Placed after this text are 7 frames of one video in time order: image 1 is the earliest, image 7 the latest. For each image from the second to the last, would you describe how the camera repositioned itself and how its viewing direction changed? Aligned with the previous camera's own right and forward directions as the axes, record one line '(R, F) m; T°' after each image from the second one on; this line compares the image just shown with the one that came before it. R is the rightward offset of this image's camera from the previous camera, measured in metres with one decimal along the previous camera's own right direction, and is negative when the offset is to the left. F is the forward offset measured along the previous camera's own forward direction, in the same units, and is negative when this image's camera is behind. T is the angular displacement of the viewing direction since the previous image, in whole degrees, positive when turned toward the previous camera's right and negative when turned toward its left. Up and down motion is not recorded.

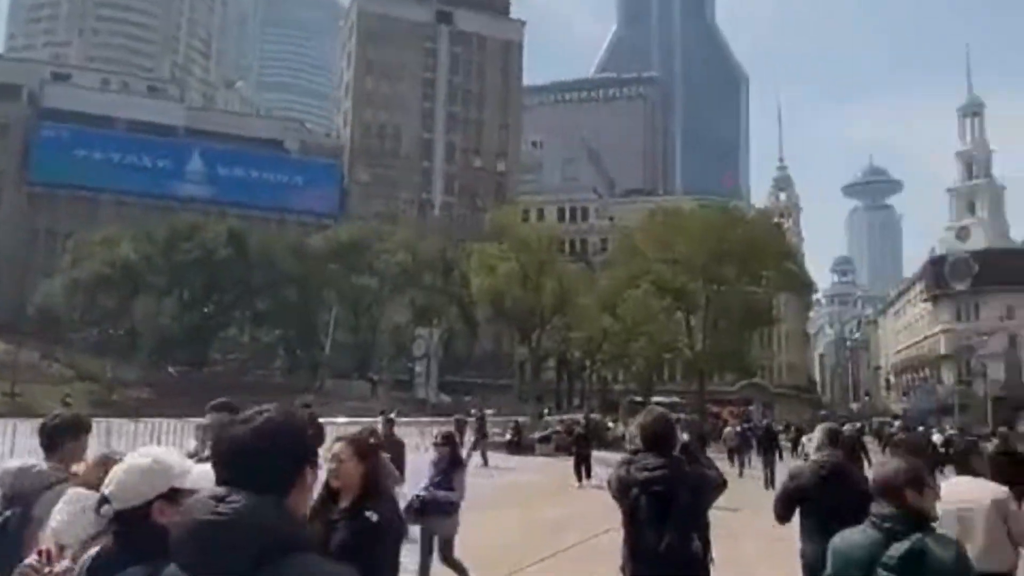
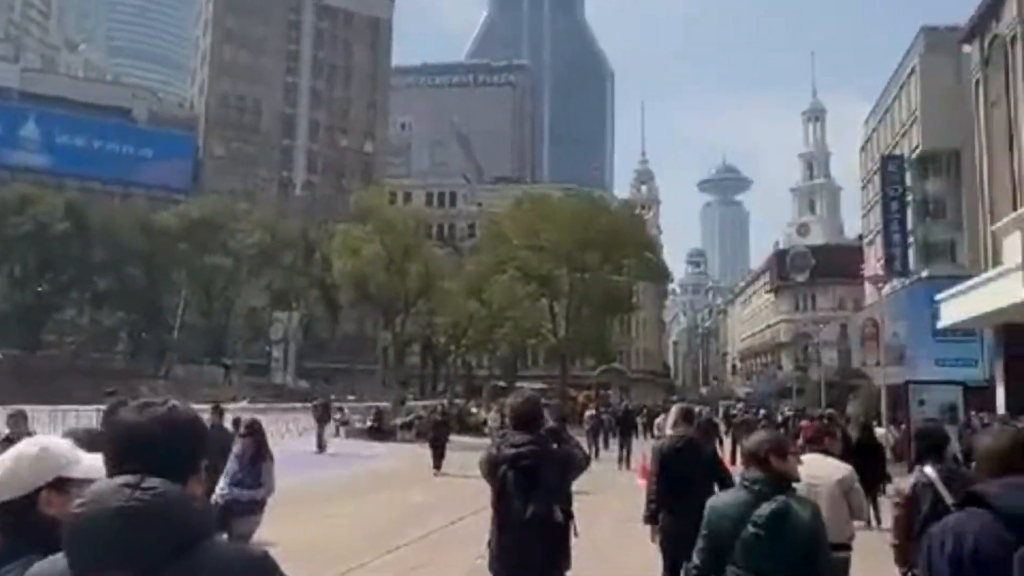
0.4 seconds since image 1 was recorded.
(+0.1, +0.4) m; +9°
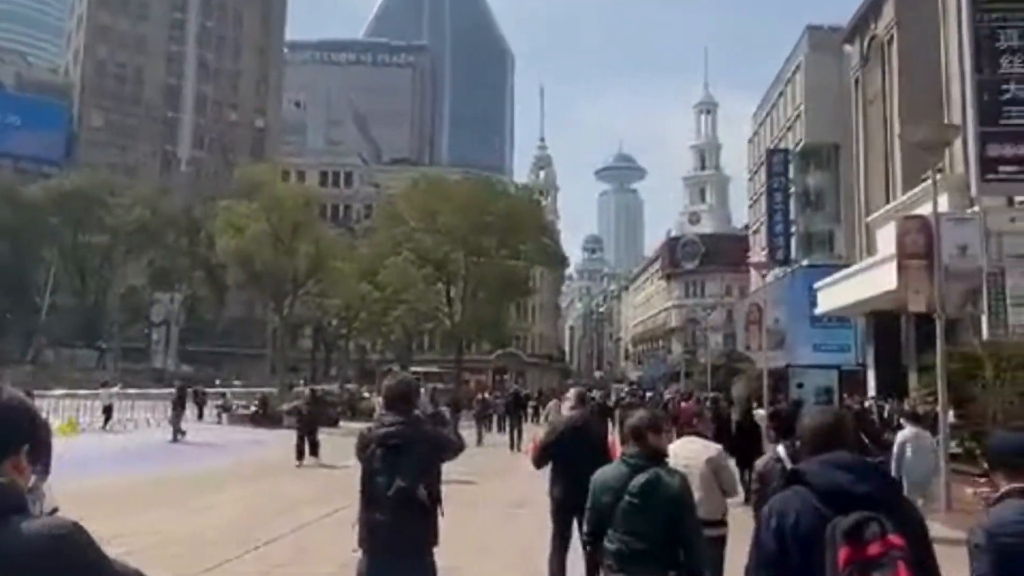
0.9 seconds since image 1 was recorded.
(+0.2, +0.5) m; +7°
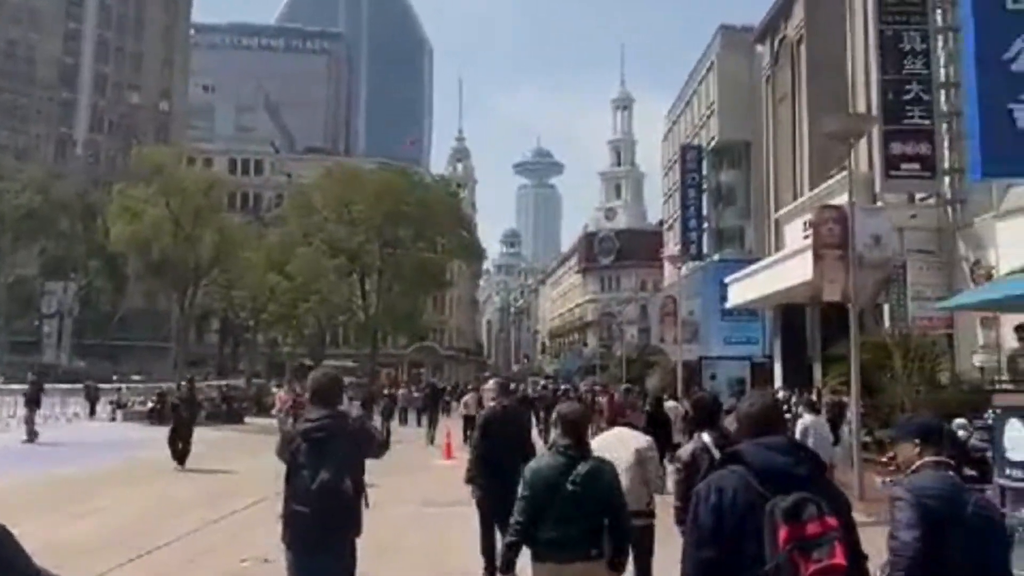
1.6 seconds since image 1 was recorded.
(+0.1, +0.7) m; +6°
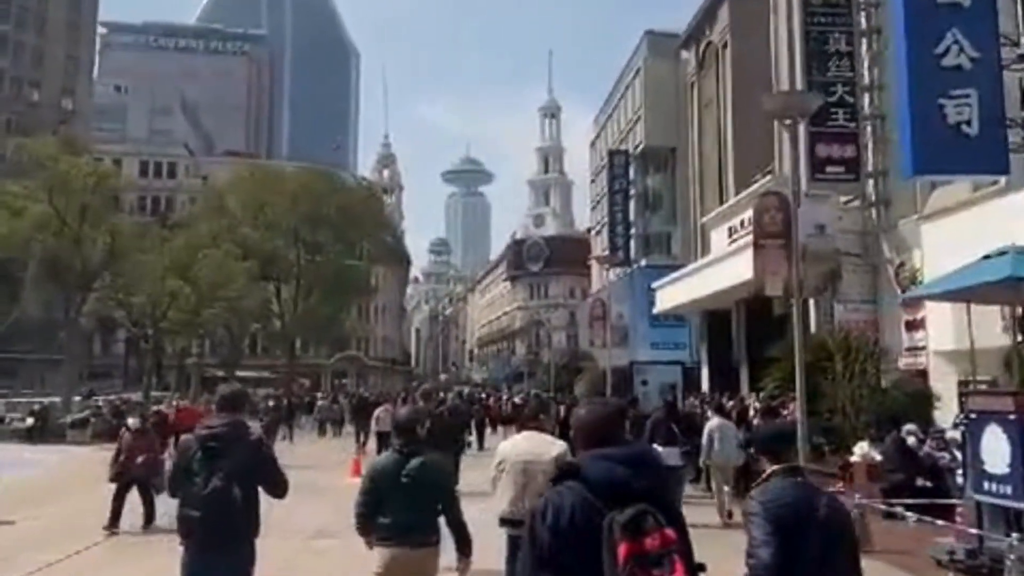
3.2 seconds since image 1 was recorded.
(+0.3, +1.7) m; +5°
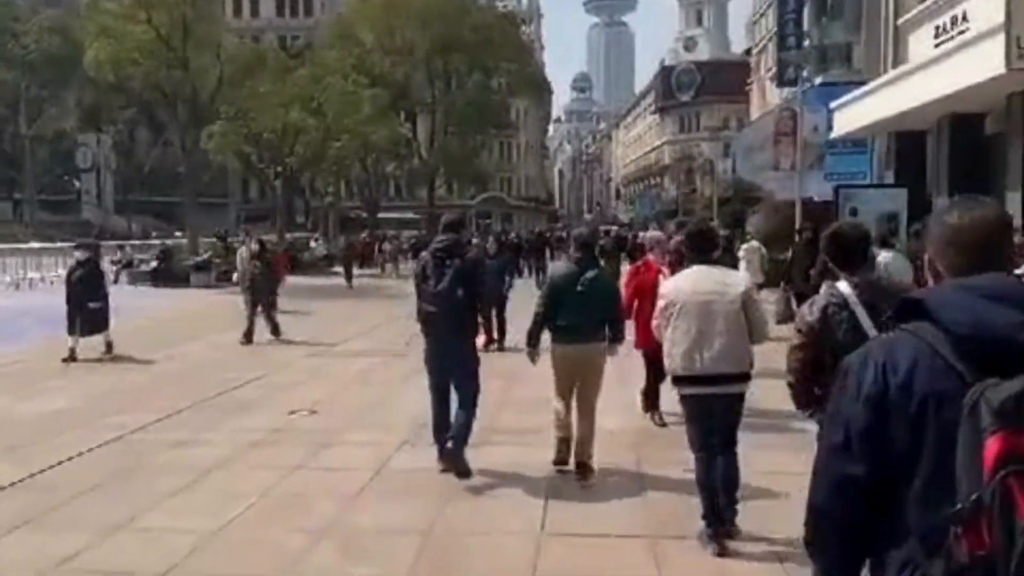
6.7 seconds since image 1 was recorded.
(-0.6, +4.4) m; -10°
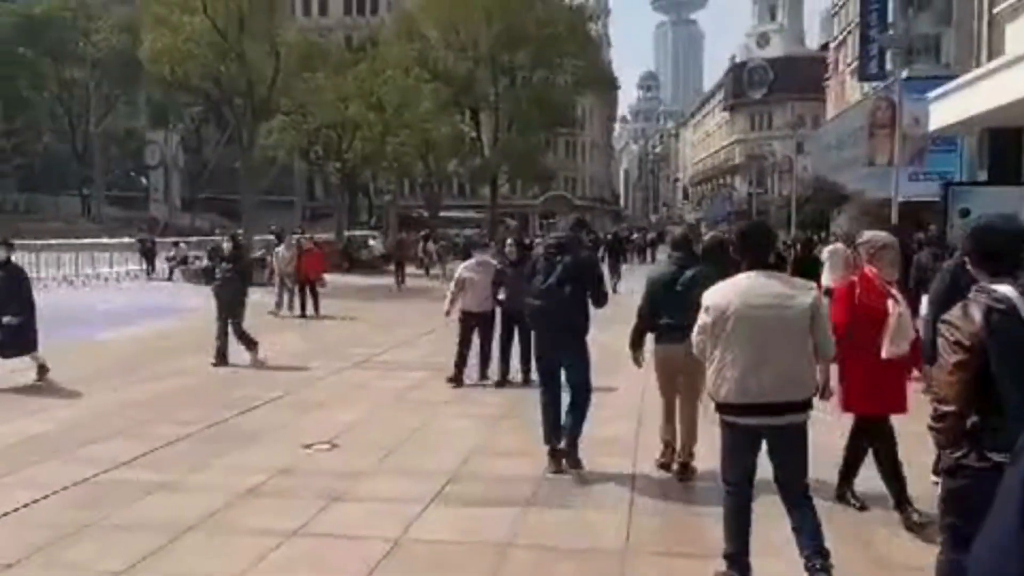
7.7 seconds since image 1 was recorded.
(0.0, +1.5) m; -4°
